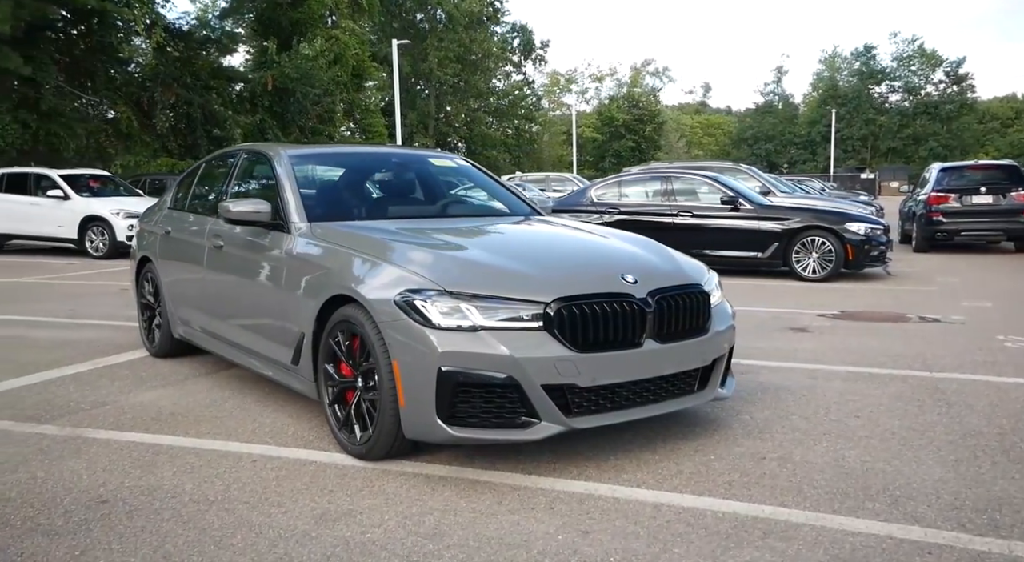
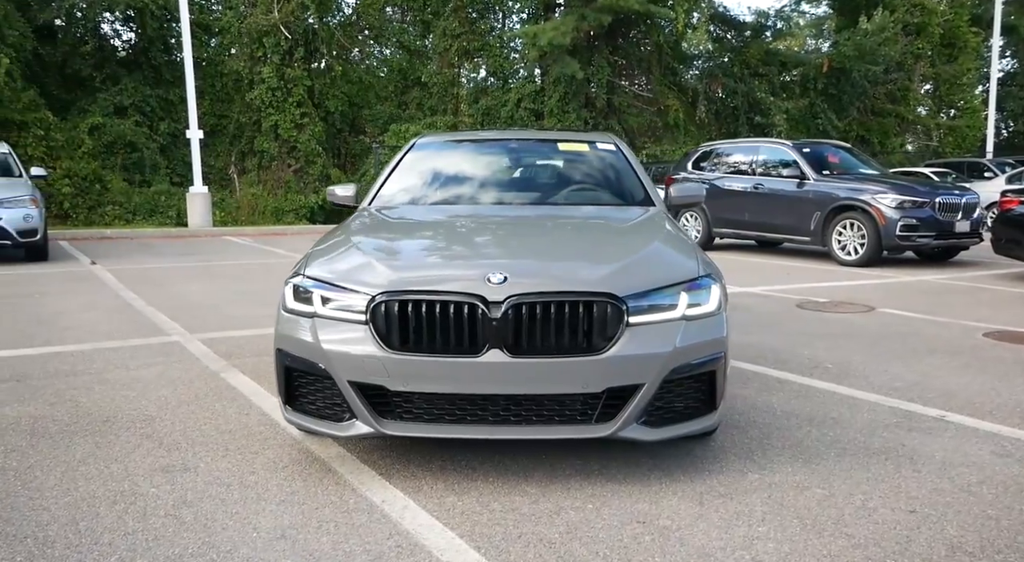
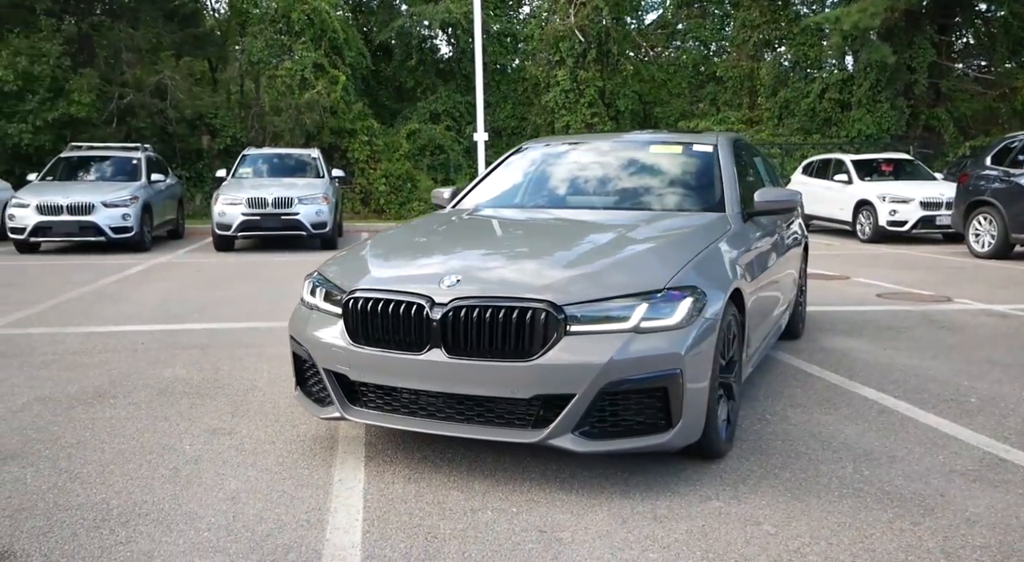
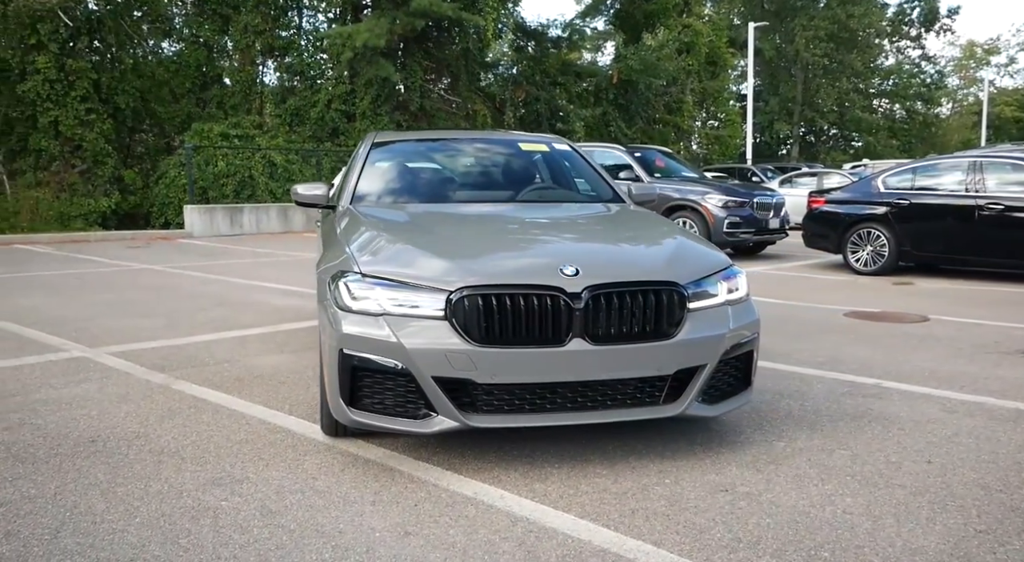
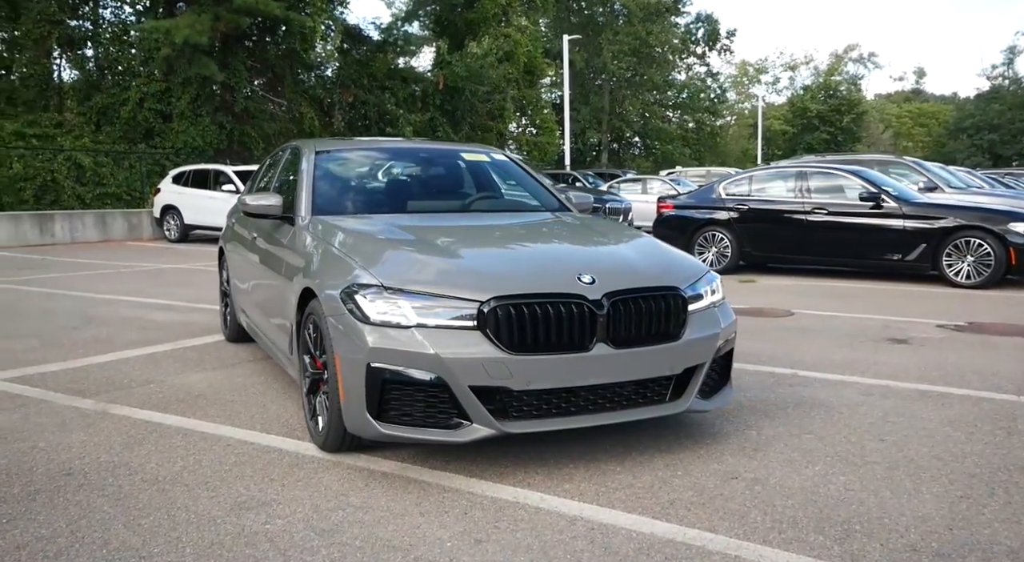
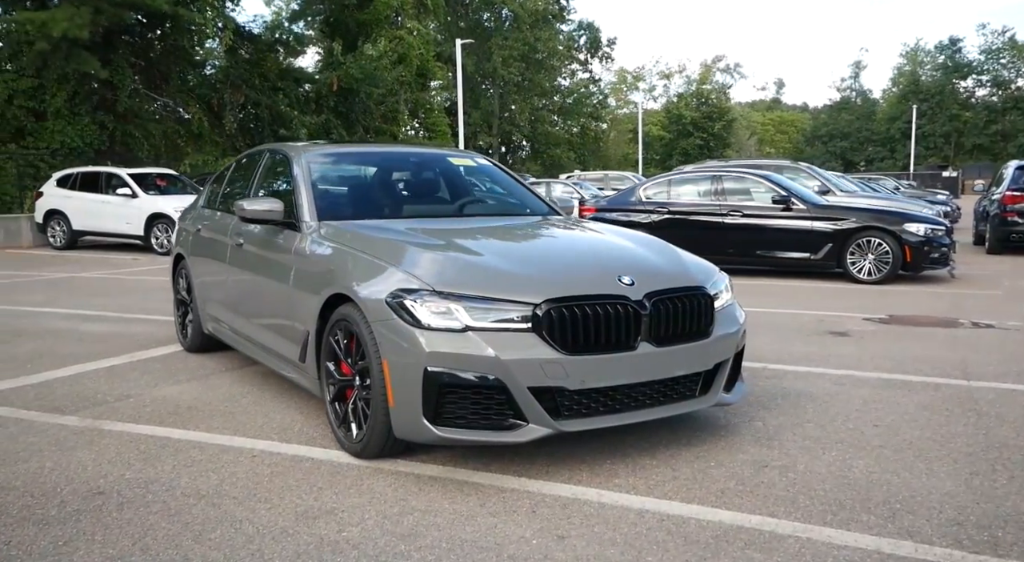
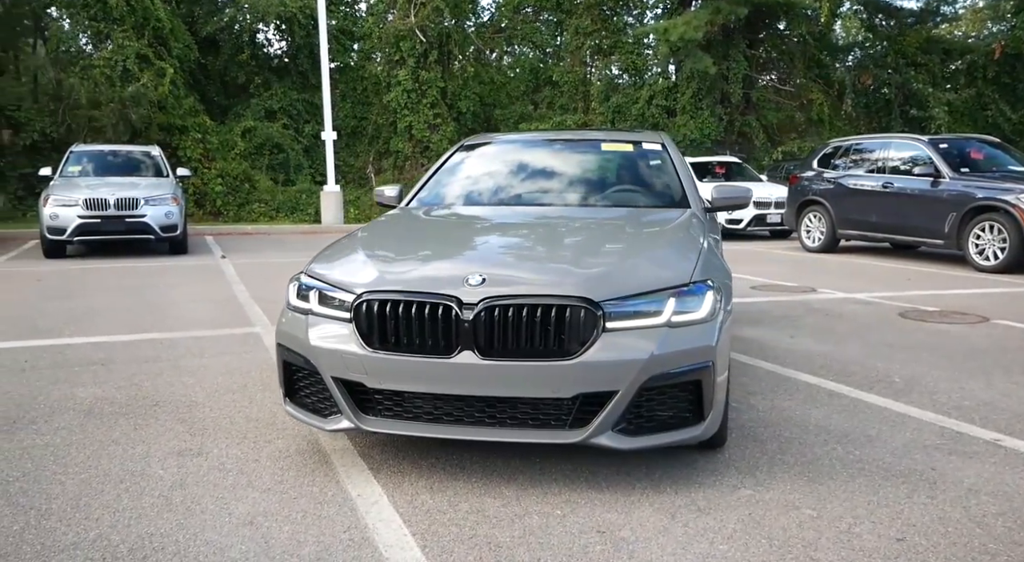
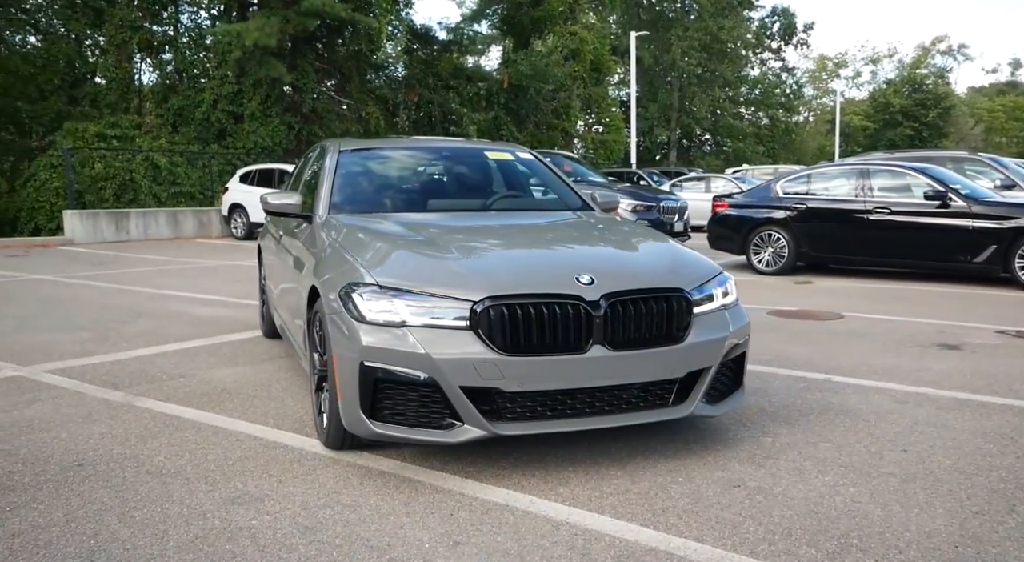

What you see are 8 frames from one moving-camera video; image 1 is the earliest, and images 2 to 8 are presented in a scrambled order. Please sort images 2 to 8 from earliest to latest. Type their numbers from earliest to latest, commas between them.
6, 5, 8, 4, 2, 7, 3
